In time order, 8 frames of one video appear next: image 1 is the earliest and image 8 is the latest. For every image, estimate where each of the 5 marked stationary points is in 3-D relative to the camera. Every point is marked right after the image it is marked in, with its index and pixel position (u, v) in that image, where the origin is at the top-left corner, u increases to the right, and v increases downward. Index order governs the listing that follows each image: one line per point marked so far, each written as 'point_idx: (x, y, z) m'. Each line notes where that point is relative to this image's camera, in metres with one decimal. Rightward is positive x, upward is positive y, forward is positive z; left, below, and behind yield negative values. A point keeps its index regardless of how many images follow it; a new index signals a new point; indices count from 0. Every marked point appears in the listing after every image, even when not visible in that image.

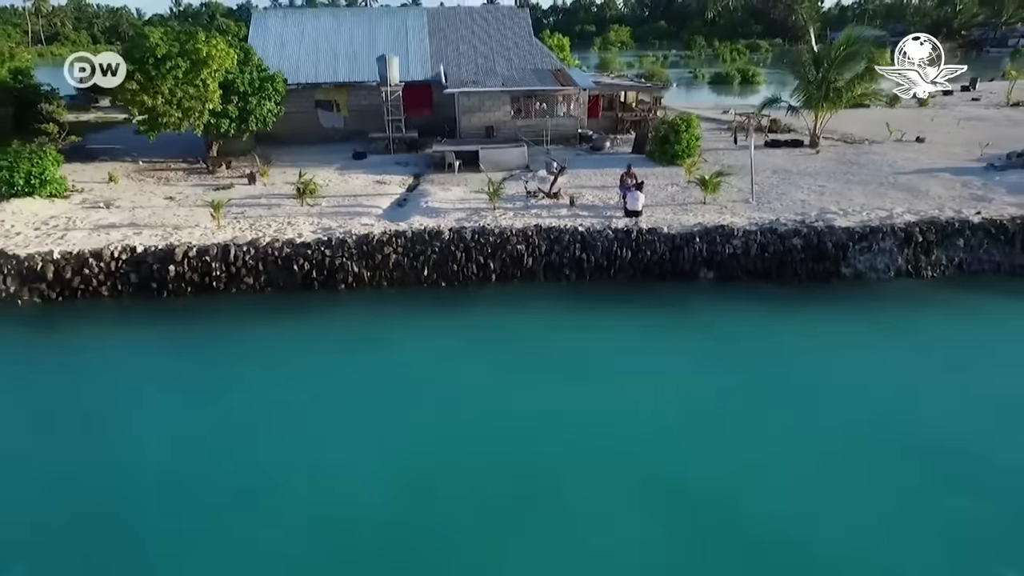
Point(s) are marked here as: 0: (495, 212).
0: (-0.4, +1.8, +15.6) m
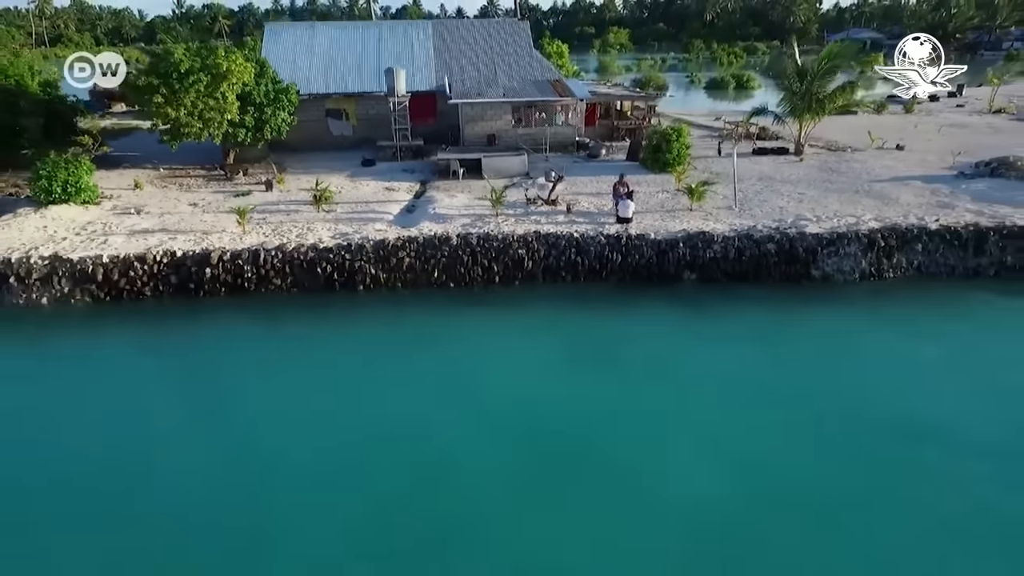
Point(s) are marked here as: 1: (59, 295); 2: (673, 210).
0: (-0.4, +1.8, +16.9) m
1: (-9.6, -0.1, +14.1) m
2: (+4.2, +2.1, +16.9) m
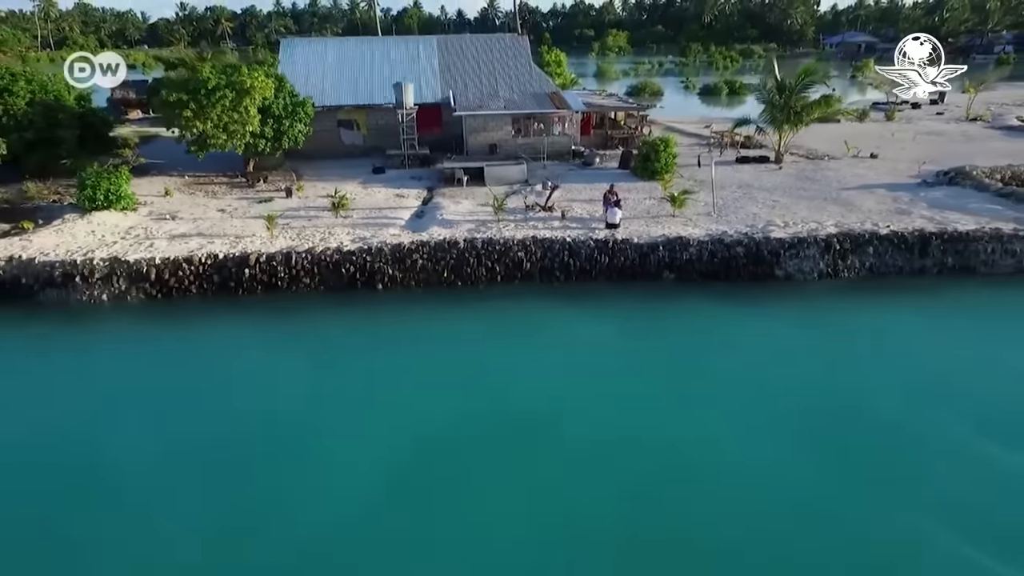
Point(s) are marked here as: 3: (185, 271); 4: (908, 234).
0: (-0.4, +1.9, +18.7) m
1: (-9.6, -0.1, +15.9) m
2: (+4.2, +2.1, +18.7) m
3: (-8.0, +0.4, +16.0) m
4: (+9.9, +1.4, +16.3) m
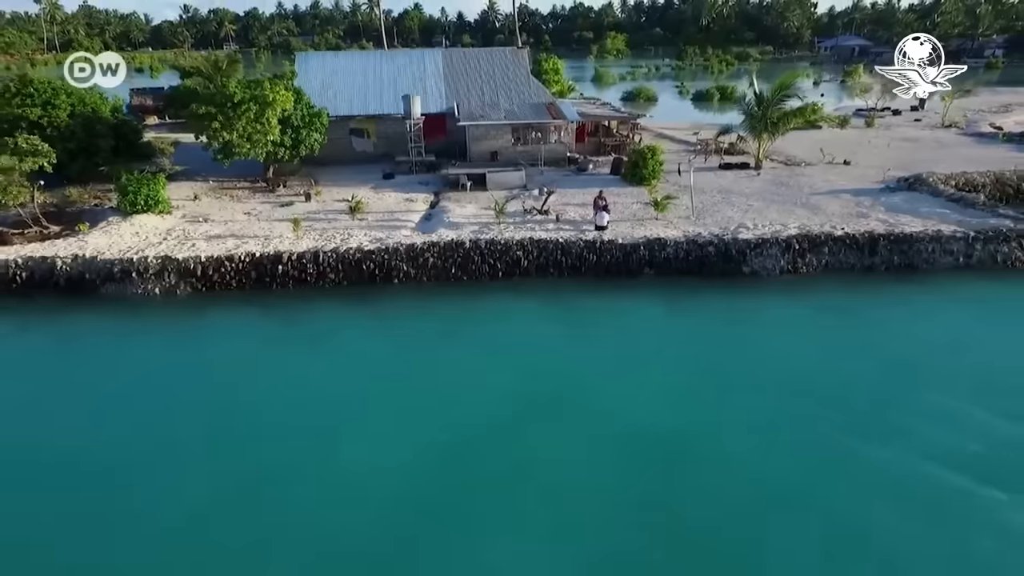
0: (-0.4, +2.0, +20.8) m
1: (-9.6, 0.0, +18.0) m
2: (+4.2, +2.2, +20.8) m
3: (-8.0, +0.6, +18.1) m
4: (+9.9, +1.5, +18.4) m
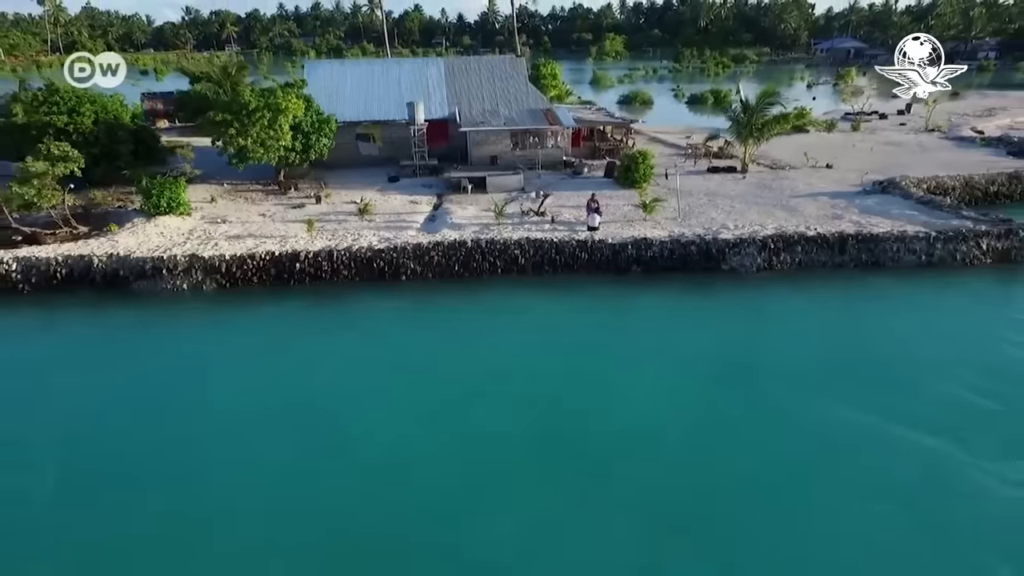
0: (-0.4, +2.1, +22.2) m
1: (-9.7, +0.2, +19.5) m
2: (+4.1, +2.4, +22.2) m
3: (-8.1, +0.7, +19.6) m
4: (+9.9, +1.6, +19.8) m
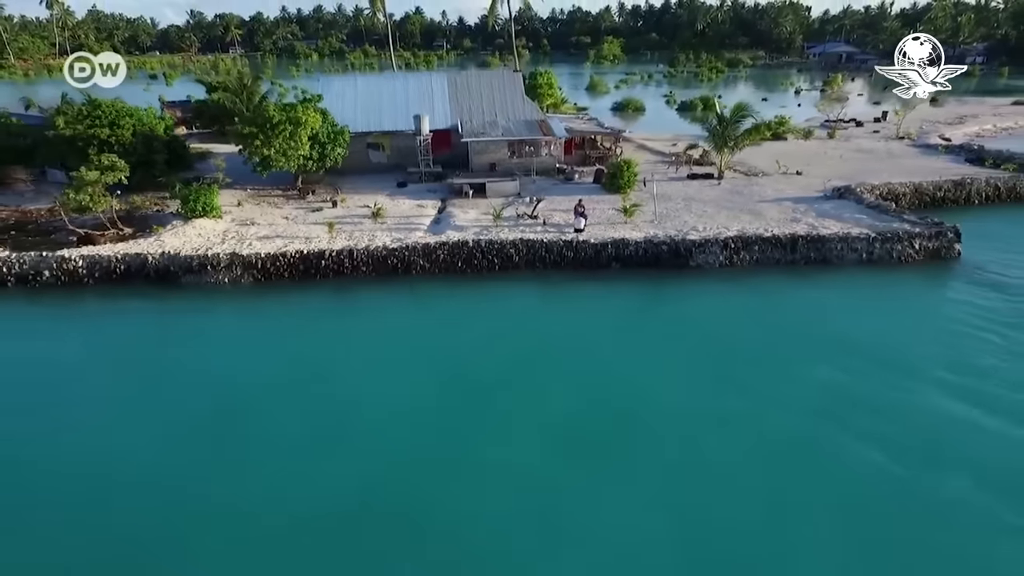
0: (-0.6, +2.3, +25.1) m
1: (-9.8, +0.4, +22.3) m
2: (+4.0, +2.6, +25.1) m
3: (-8.2, +0.9, +22.4) m
4: (+9.7, +1.8, +22.7) m
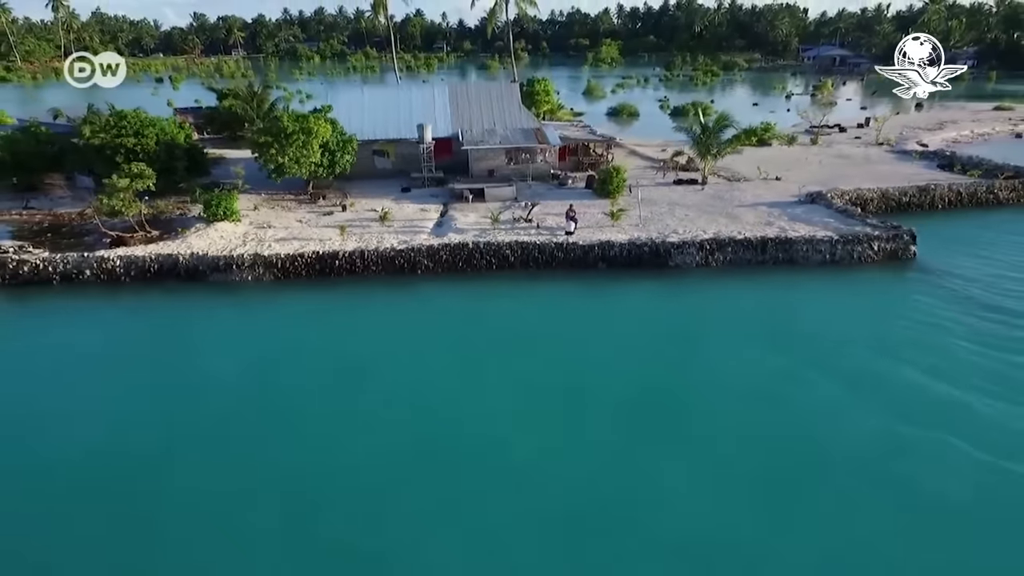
0: (-0.7, +2.4, +27.3) m
1: (-10.0, +0.5, +24.5) m
2: (+3.9, +2.6, +27.3) m
3: (-8.4, +1.0, +24.6) m
4: (+9.6, +1.9, +24.9) m
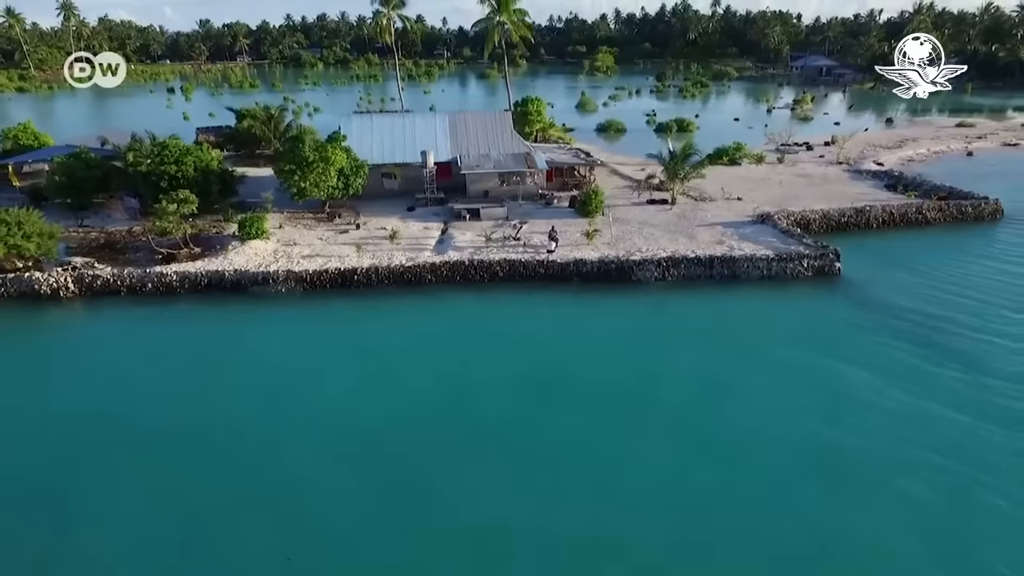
0: (-1.2, +2.0, +31.9) m
1: (-10.4, 0.0, +29.2) m
2: (+3.4, +2.2, +31.9) m
3: (-8.8, +0.5, +29.3) m
4: (+9.1, +1.5, +29.5) m
